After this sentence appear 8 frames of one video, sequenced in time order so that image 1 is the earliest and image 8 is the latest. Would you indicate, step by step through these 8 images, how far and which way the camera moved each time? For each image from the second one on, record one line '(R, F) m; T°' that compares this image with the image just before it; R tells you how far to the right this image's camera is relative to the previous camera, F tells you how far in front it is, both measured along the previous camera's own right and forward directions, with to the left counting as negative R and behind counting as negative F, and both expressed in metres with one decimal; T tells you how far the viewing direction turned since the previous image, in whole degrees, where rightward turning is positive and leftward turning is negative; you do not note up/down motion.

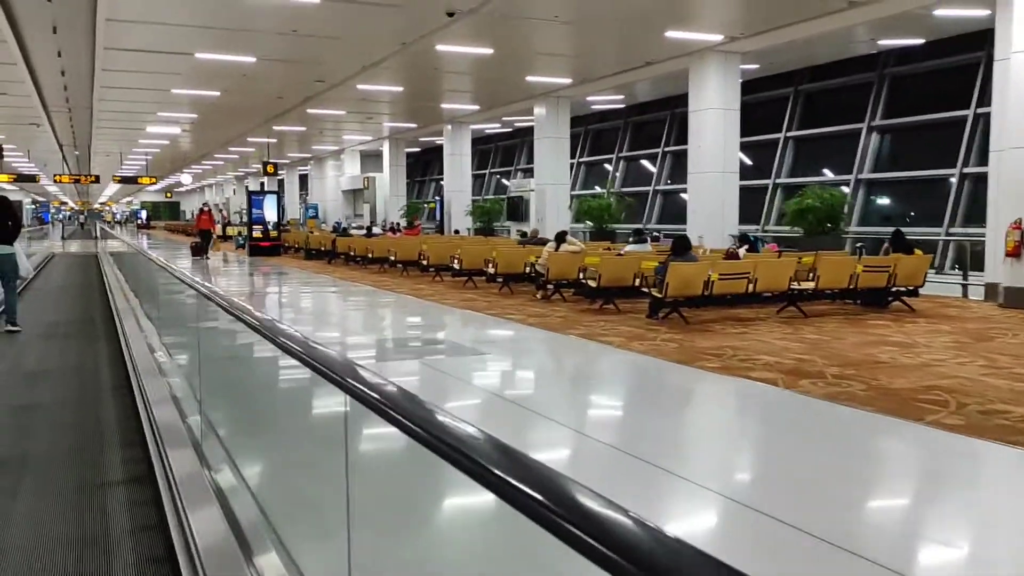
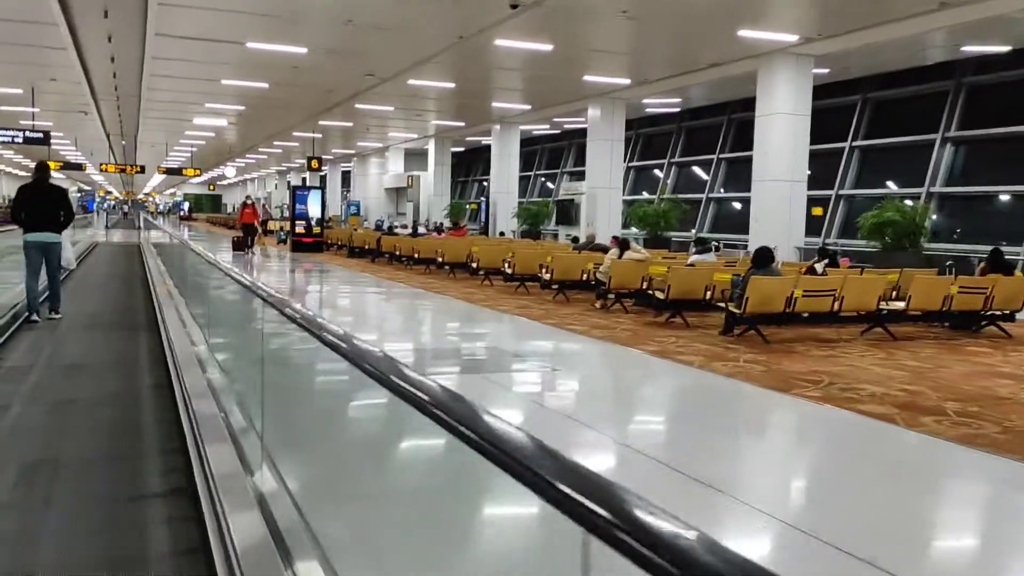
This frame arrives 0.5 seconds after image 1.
(-0.3, +0.5) m; -2°
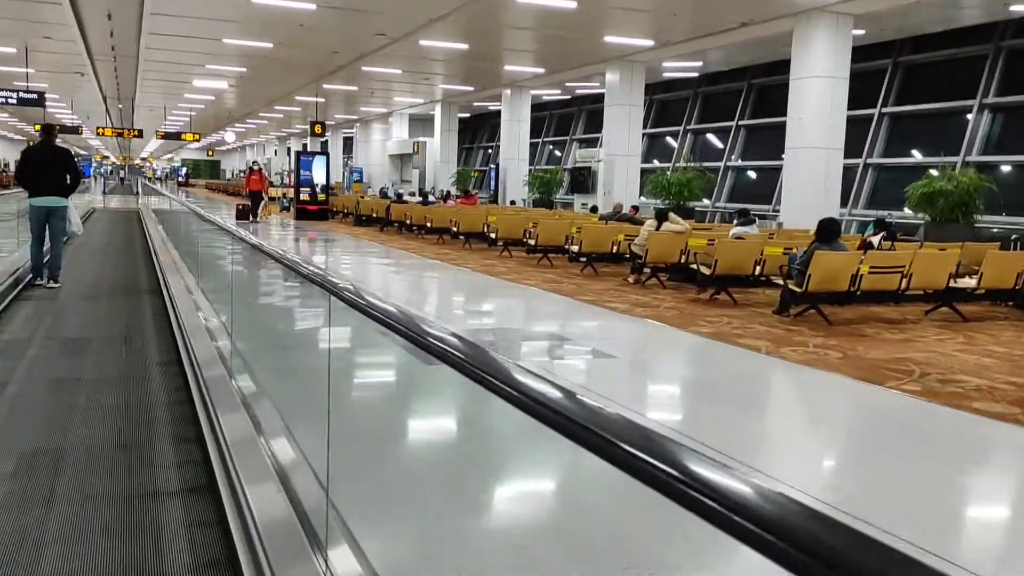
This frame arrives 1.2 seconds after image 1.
(-0.3, +0.6) m; 0°
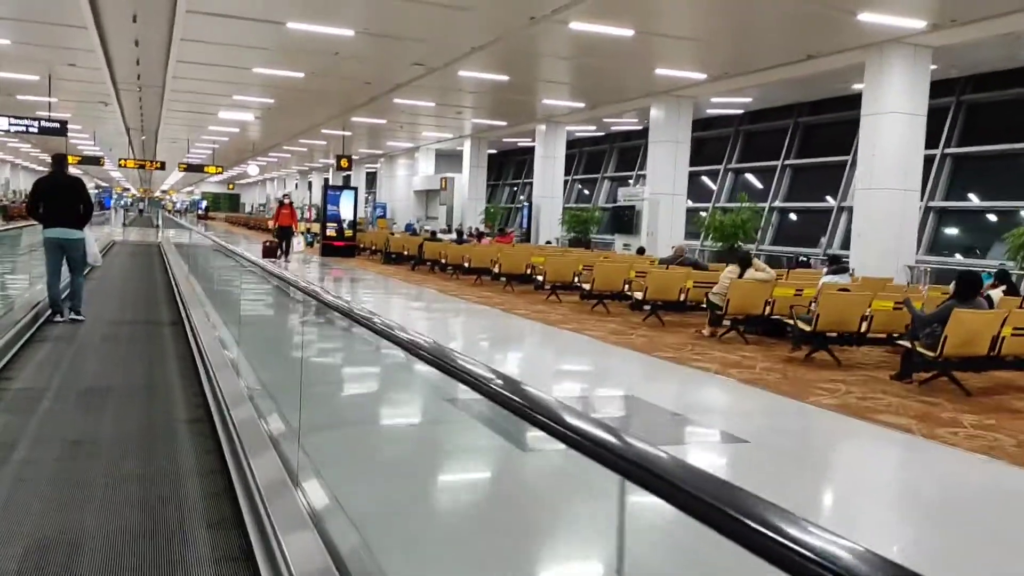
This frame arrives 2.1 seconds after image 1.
(-0.4, +0.9) m; -1°
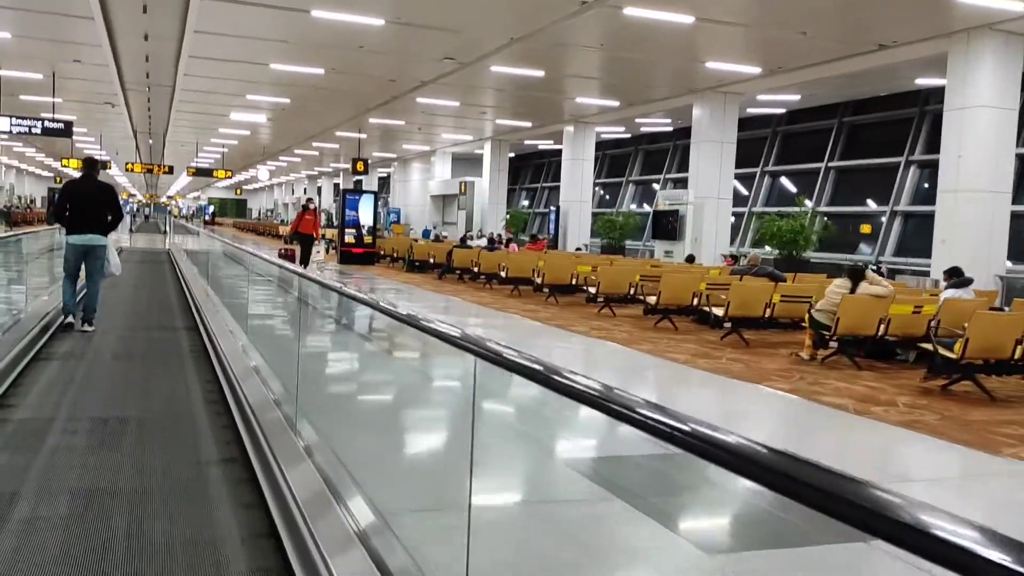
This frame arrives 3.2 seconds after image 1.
(-0.5, +1.0) m; 0°
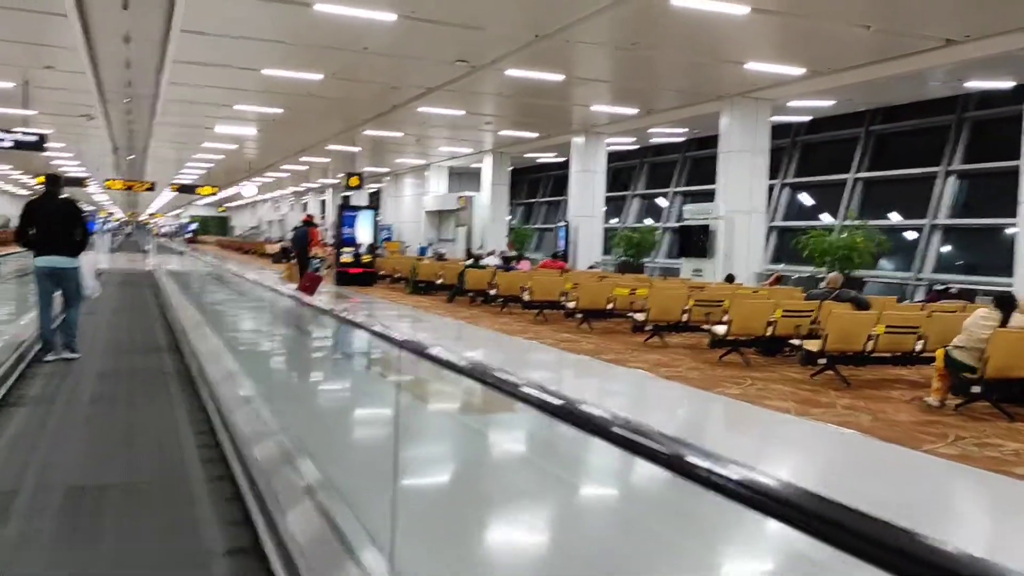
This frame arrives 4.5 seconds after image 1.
(-0.5, +1.2) m; +1°
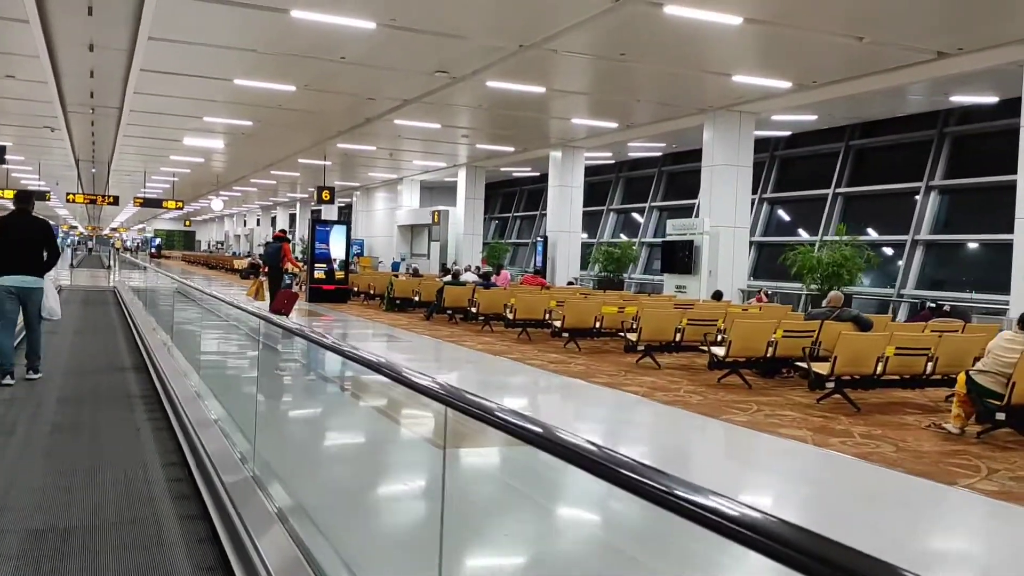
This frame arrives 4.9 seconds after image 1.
(-0.2, +0.4) m; +2°
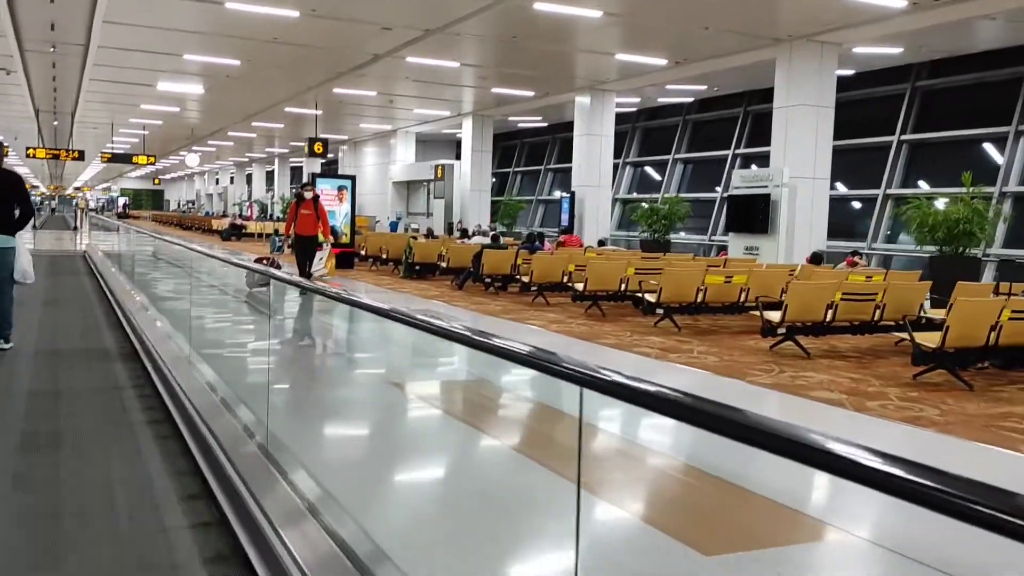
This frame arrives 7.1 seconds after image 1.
(-1.0, +2.0) m; +2°
